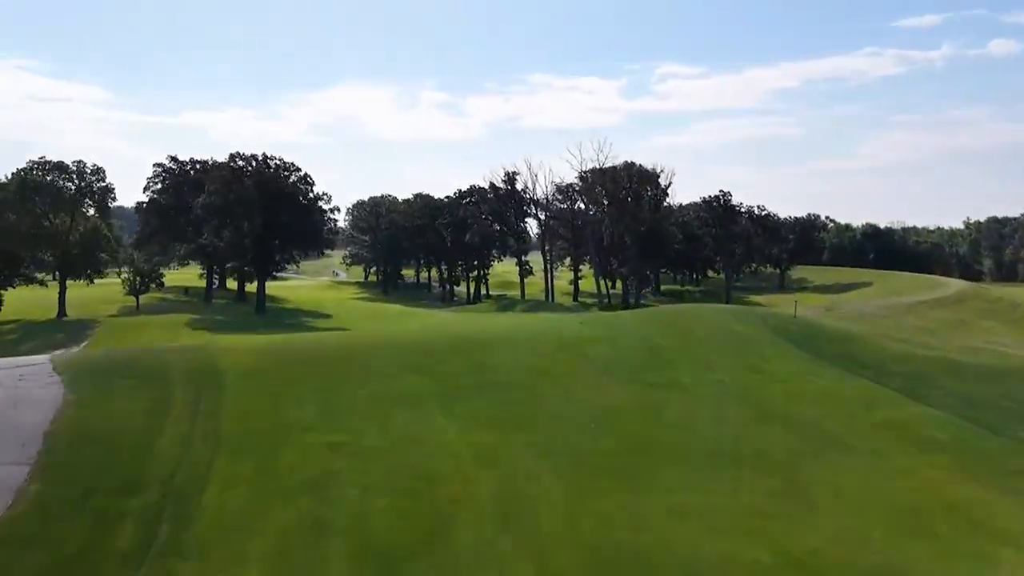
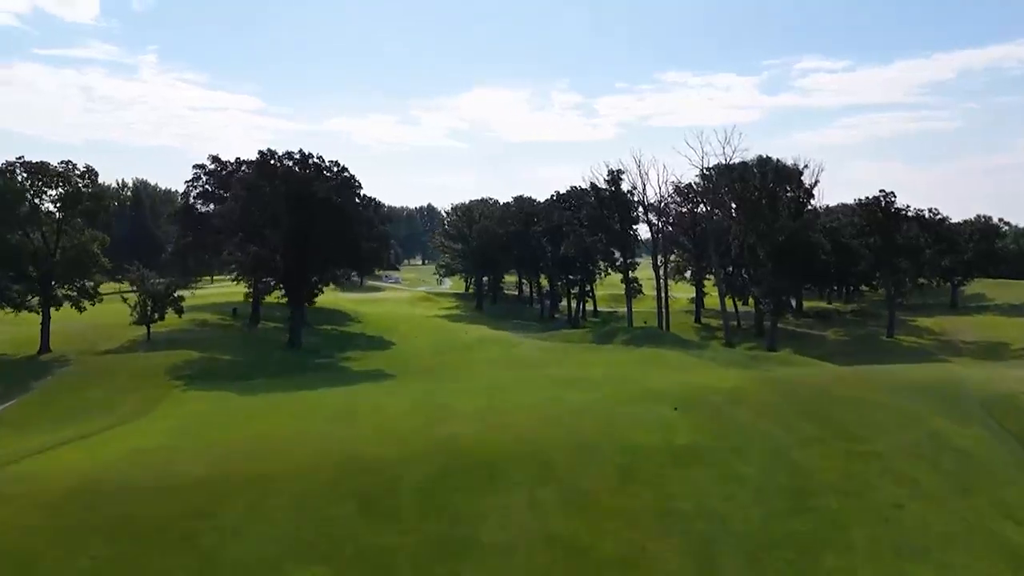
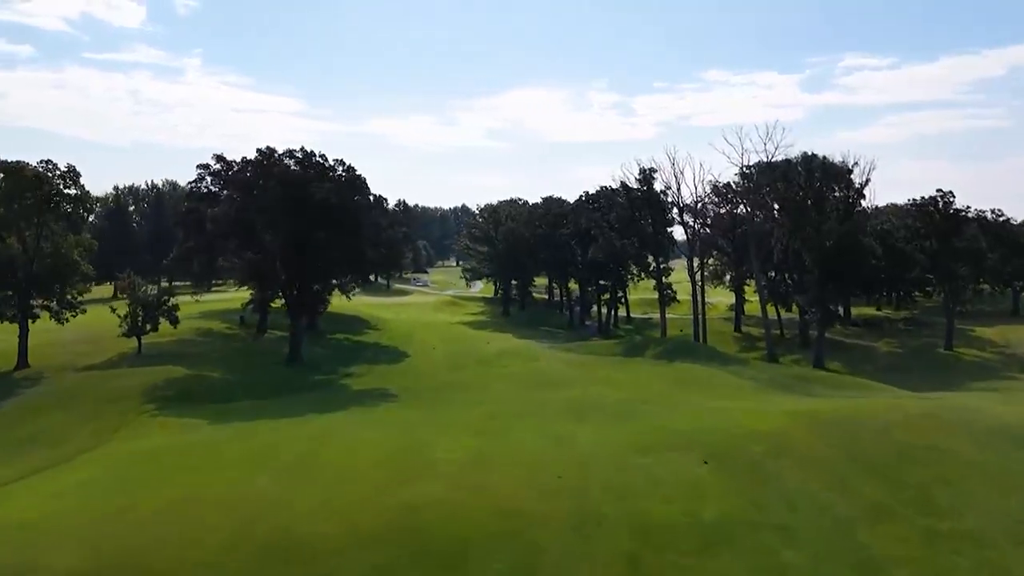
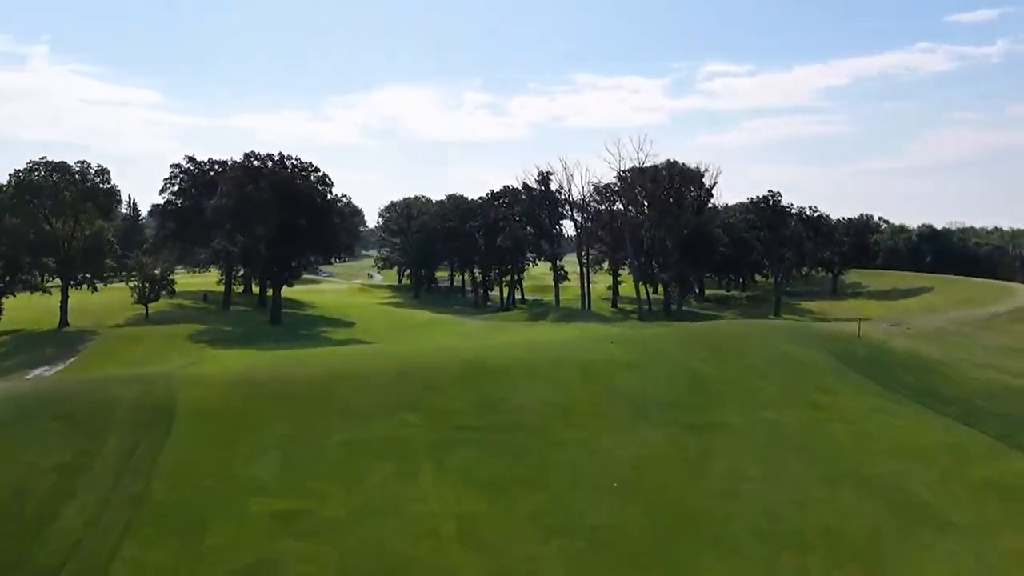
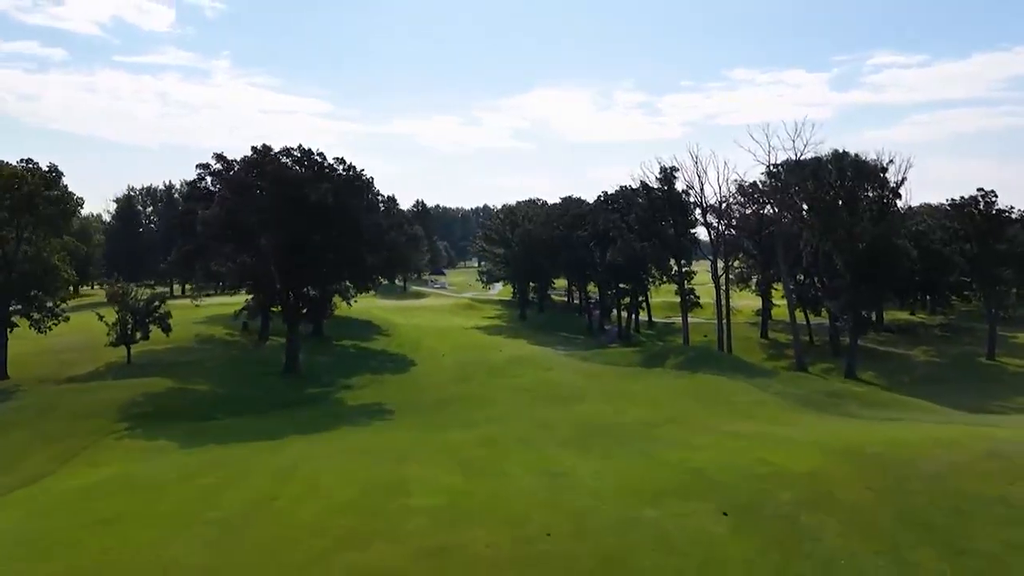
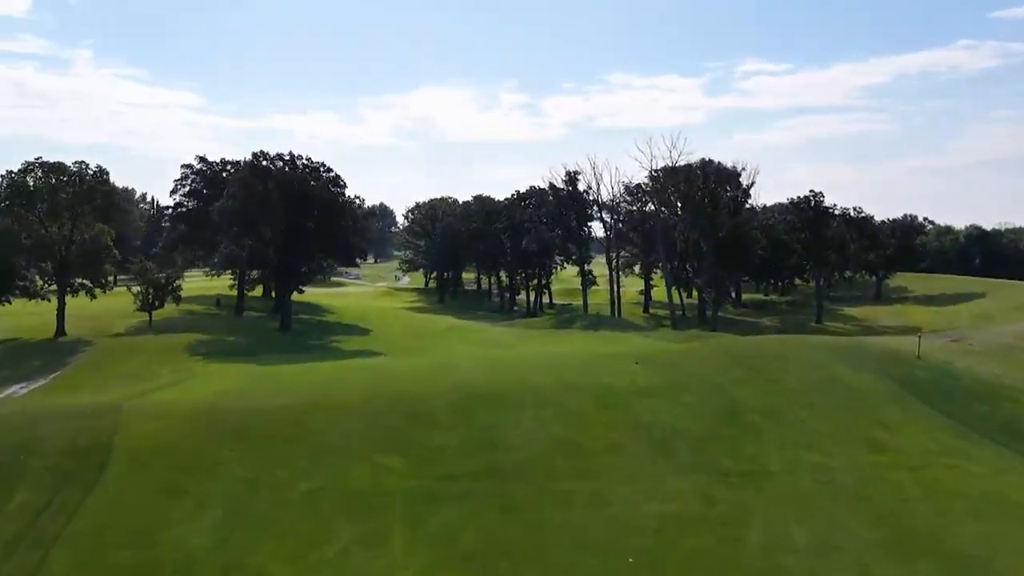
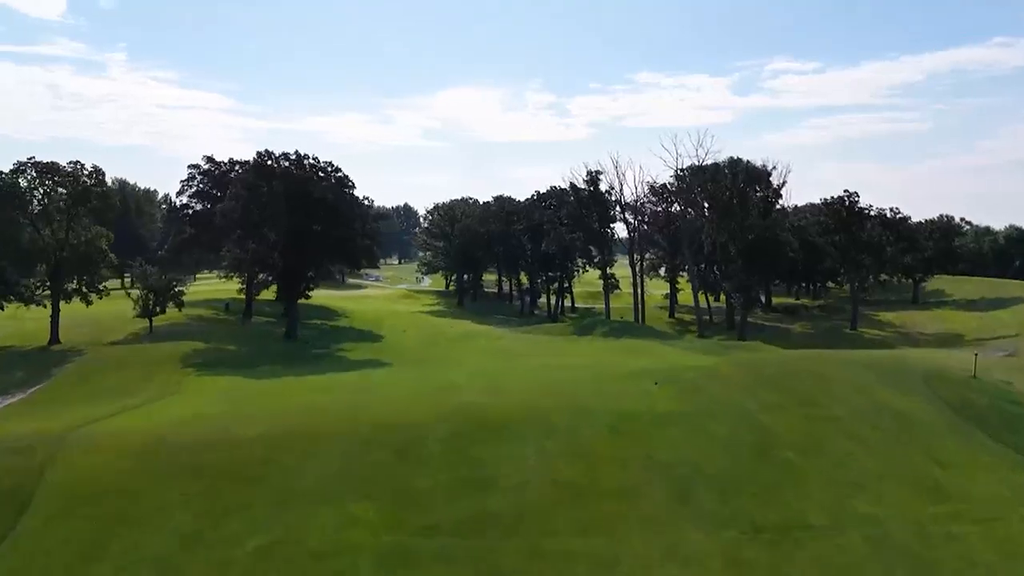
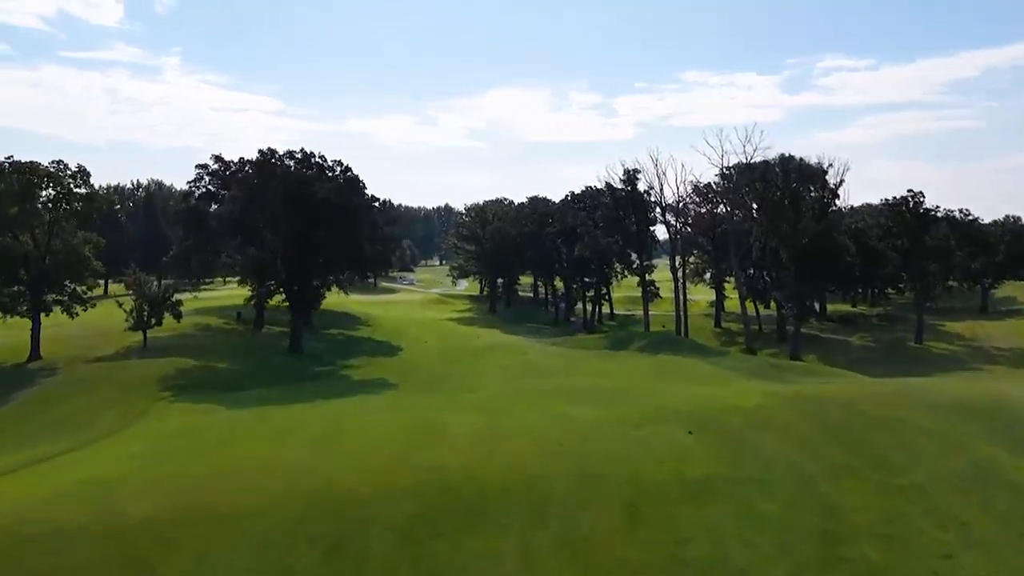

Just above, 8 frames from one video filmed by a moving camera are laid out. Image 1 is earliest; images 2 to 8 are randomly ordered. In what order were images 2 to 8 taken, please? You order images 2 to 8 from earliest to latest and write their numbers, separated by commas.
4, 6, 7, 2, 8, 3, 5
